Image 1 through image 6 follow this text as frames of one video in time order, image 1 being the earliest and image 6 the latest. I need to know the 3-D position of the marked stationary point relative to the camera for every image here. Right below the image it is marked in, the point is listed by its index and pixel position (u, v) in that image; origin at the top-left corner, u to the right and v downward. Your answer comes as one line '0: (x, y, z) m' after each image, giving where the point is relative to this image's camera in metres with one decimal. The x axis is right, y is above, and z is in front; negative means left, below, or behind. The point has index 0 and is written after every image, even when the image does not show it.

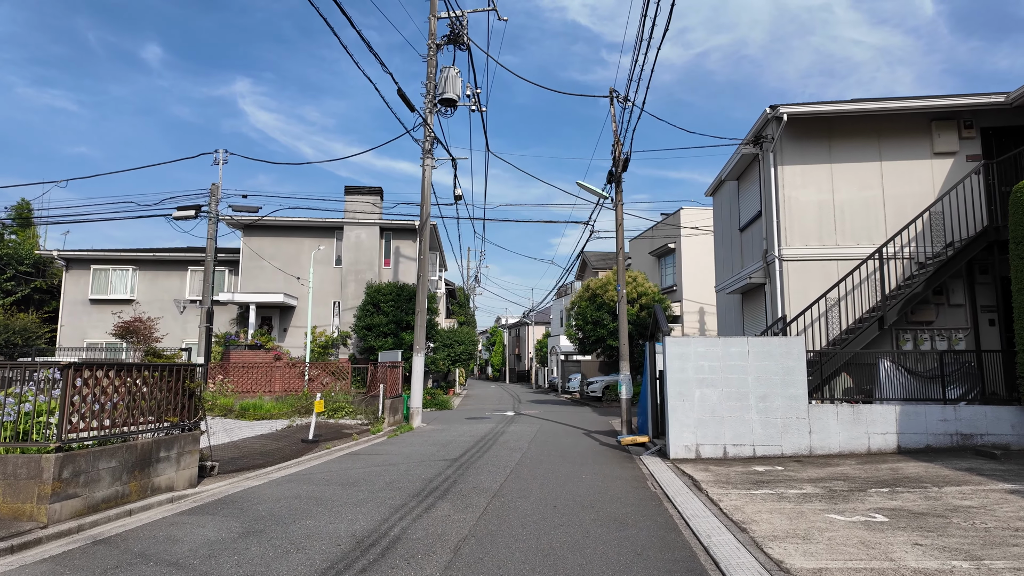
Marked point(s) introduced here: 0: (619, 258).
0: (+2.6, +0.7, +13.5) m
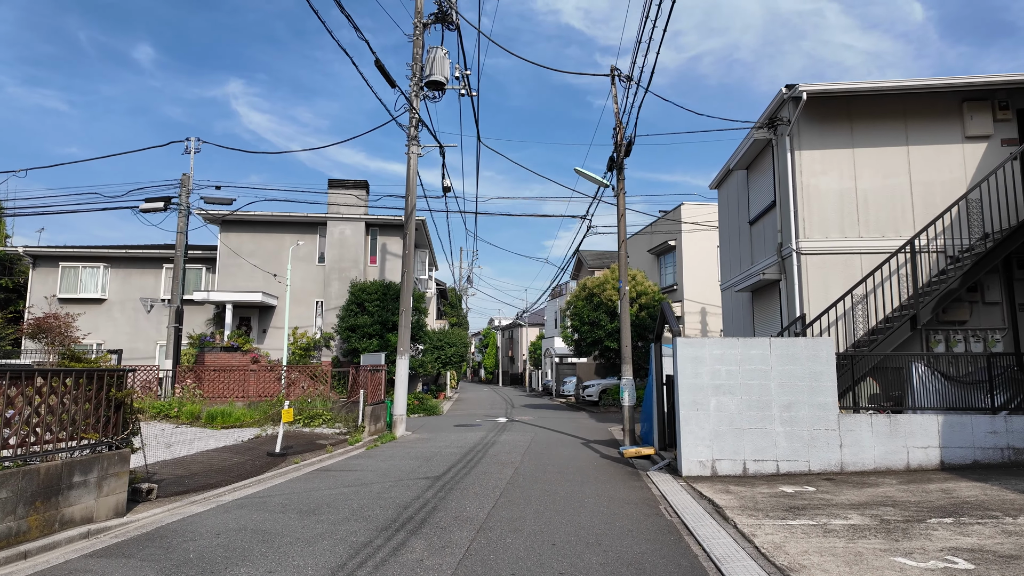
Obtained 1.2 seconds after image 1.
0: (+2.4, +0.8, +12.4) m
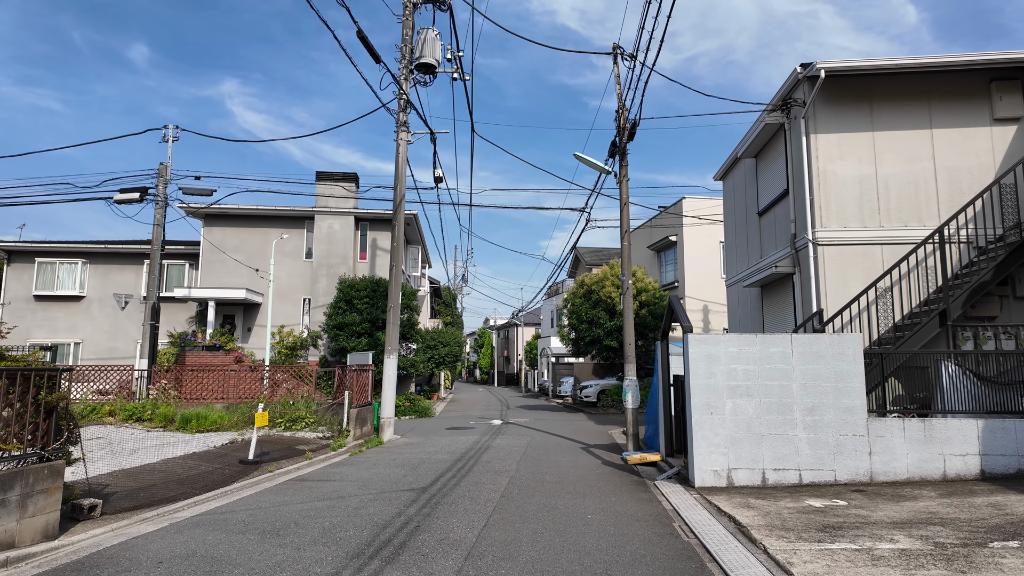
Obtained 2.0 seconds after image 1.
0: (+2.3, +0.9, +11.6) m
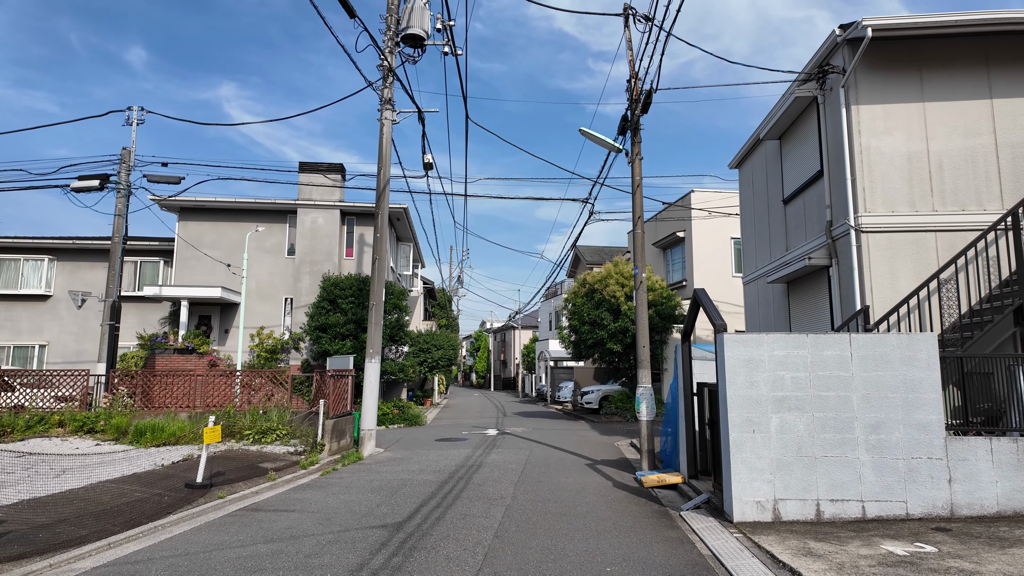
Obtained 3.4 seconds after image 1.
0: (+2.2, +1.0, +10.2) m
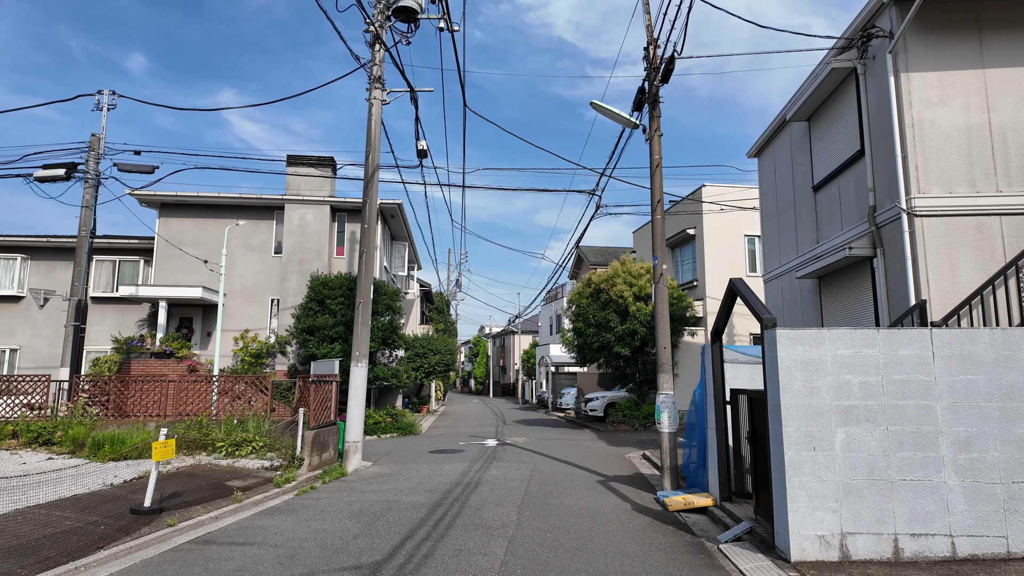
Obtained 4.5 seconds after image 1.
0: (+2.3, +1.1, +9.0) m
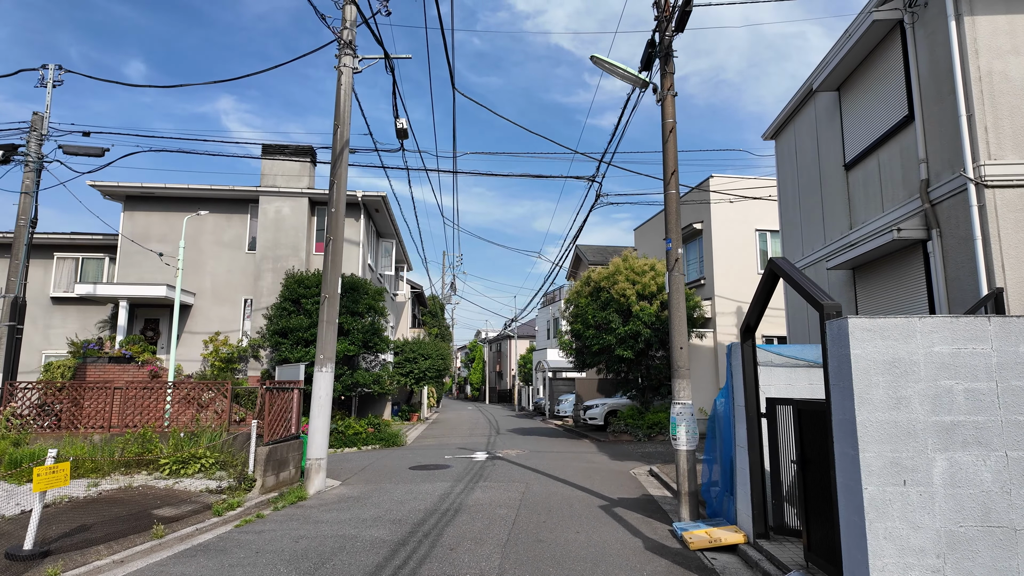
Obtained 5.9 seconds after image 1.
0: (+2.1, +1.3, +7.6) m
